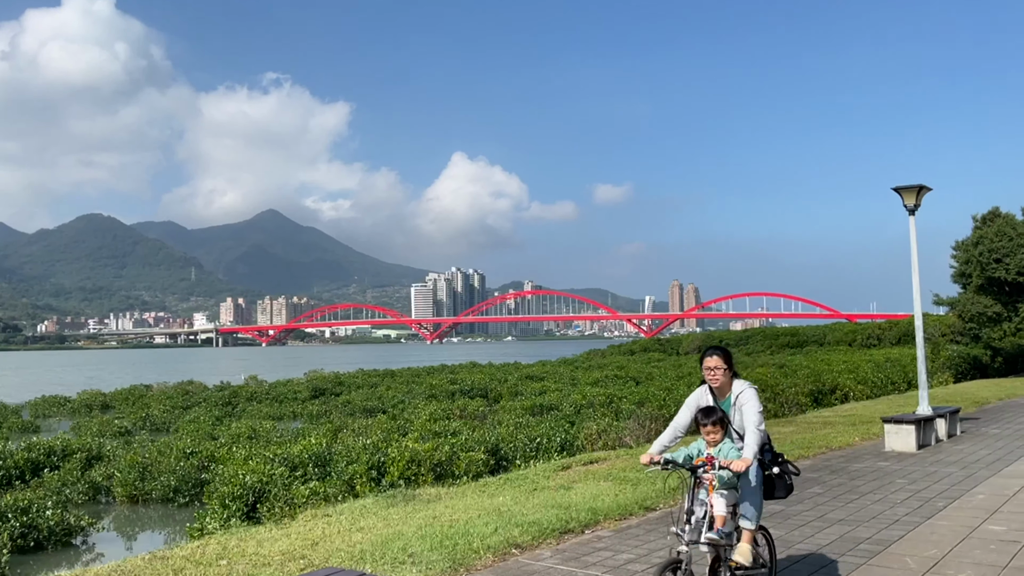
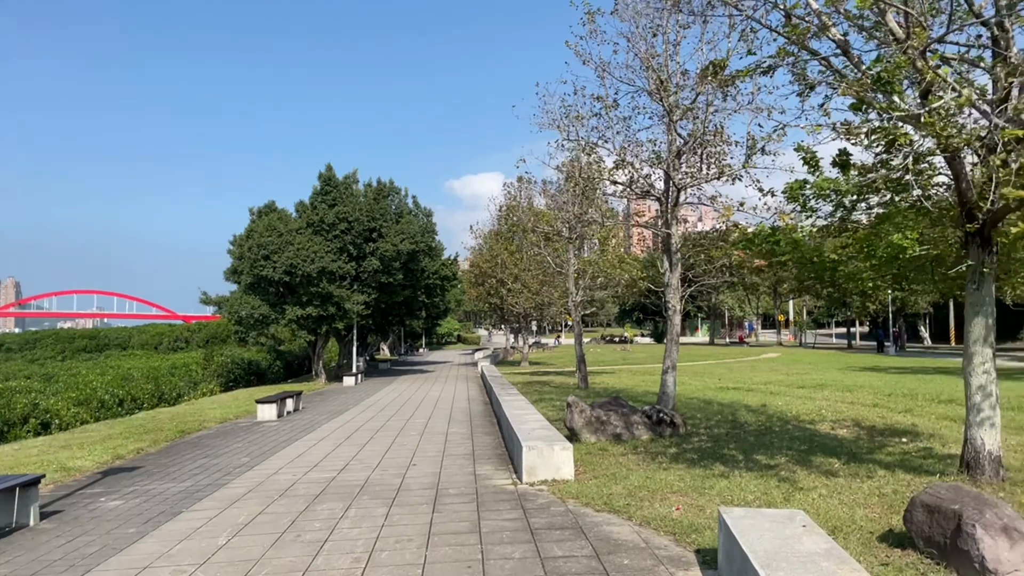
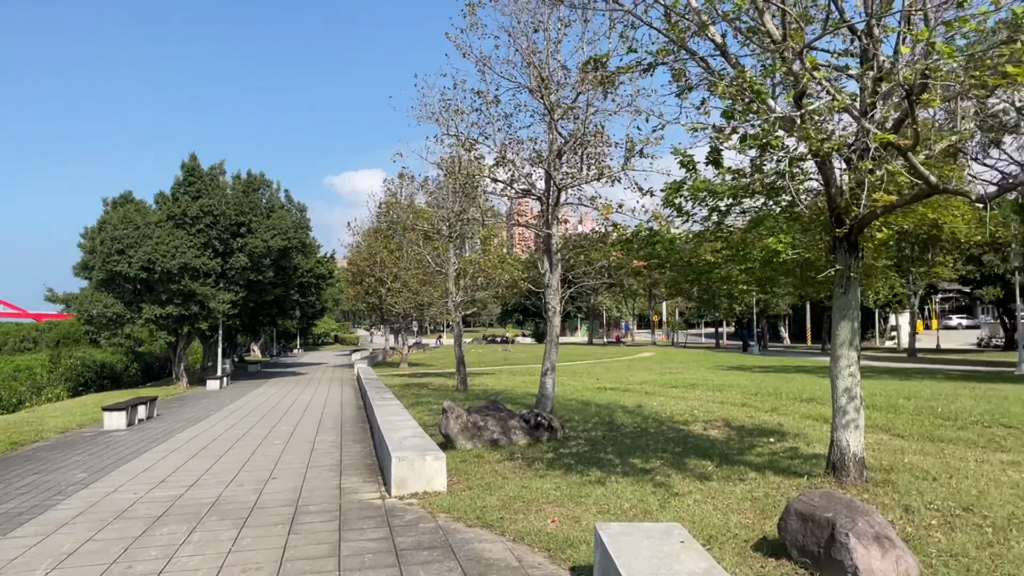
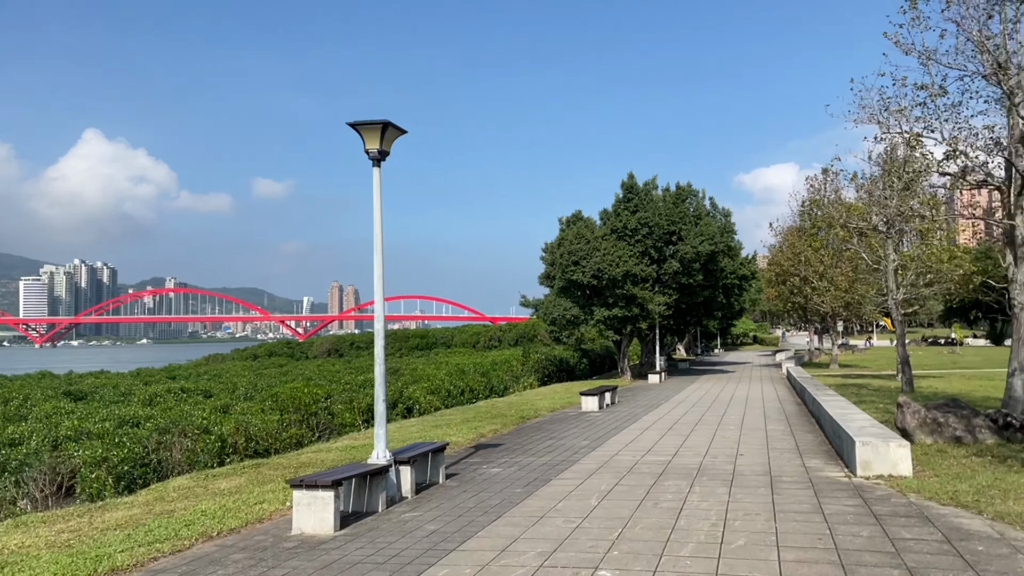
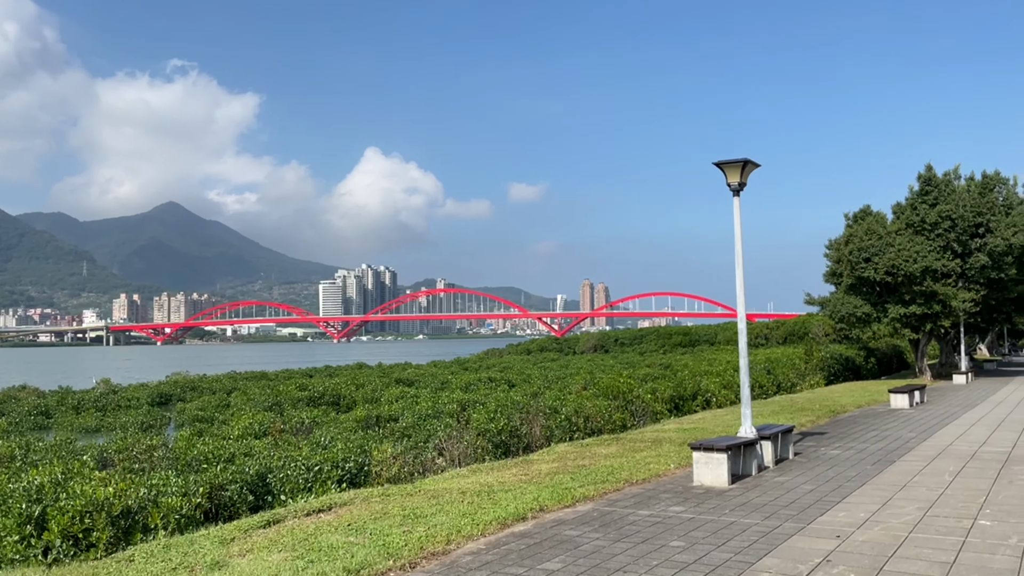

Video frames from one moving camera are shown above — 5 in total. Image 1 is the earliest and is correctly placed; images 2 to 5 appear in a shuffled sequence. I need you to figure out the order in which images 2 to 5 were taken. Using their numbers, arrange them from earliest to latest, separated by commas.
5, 4, 2, 3
